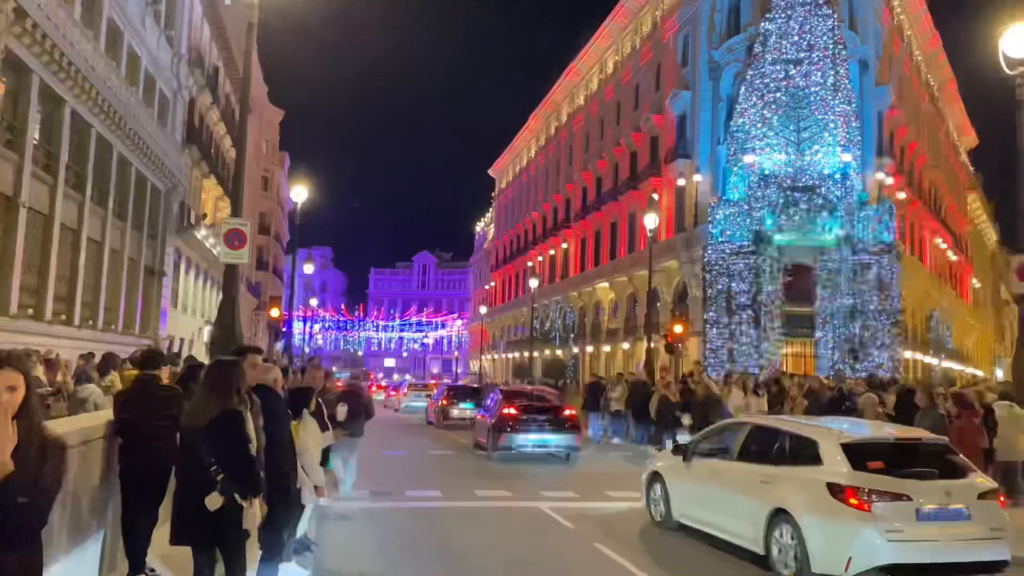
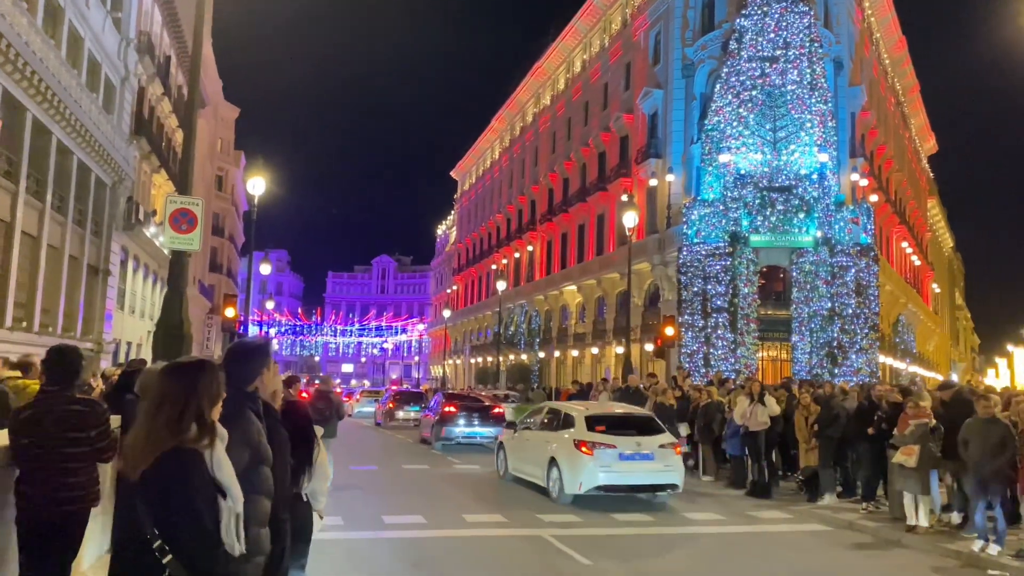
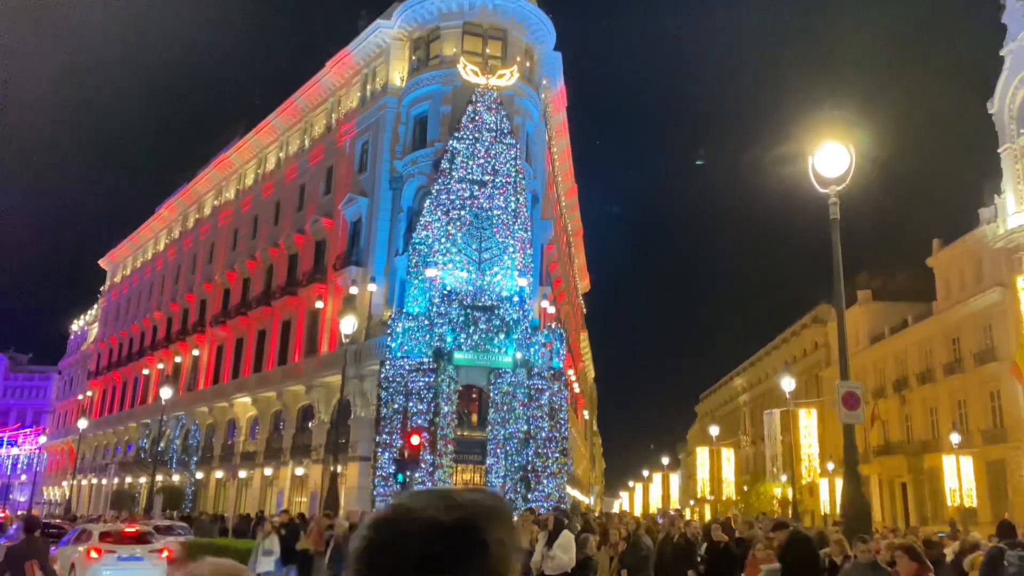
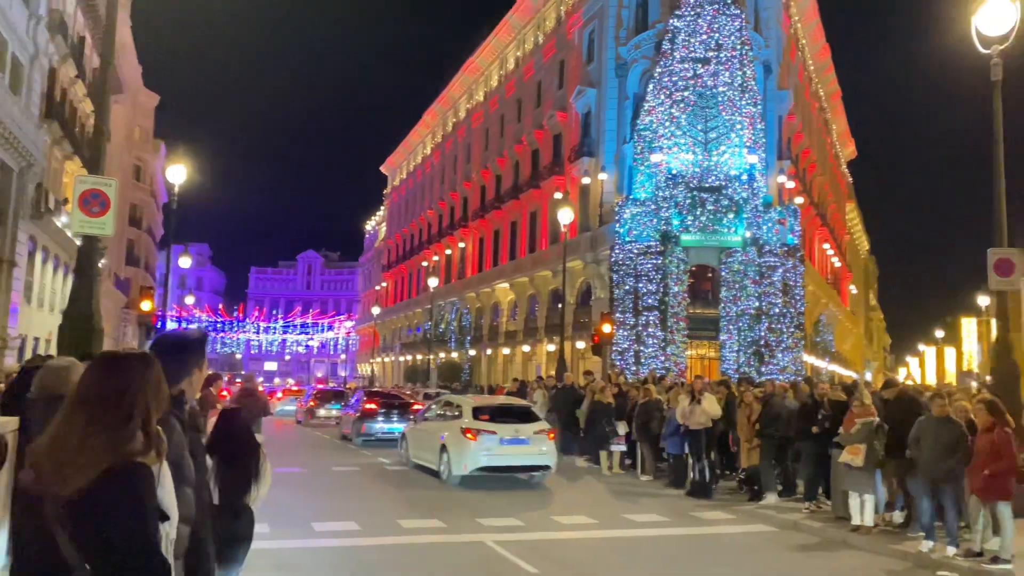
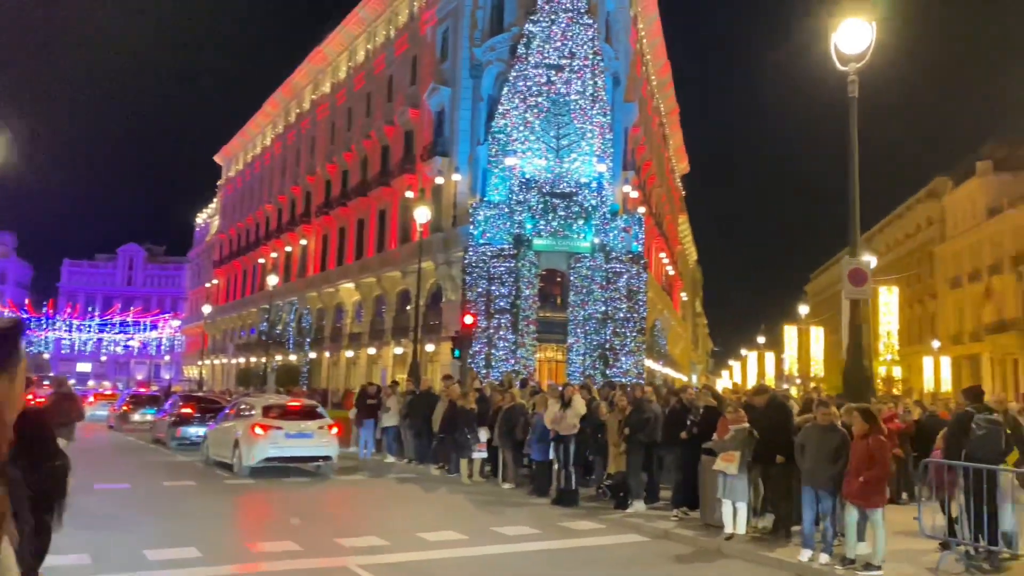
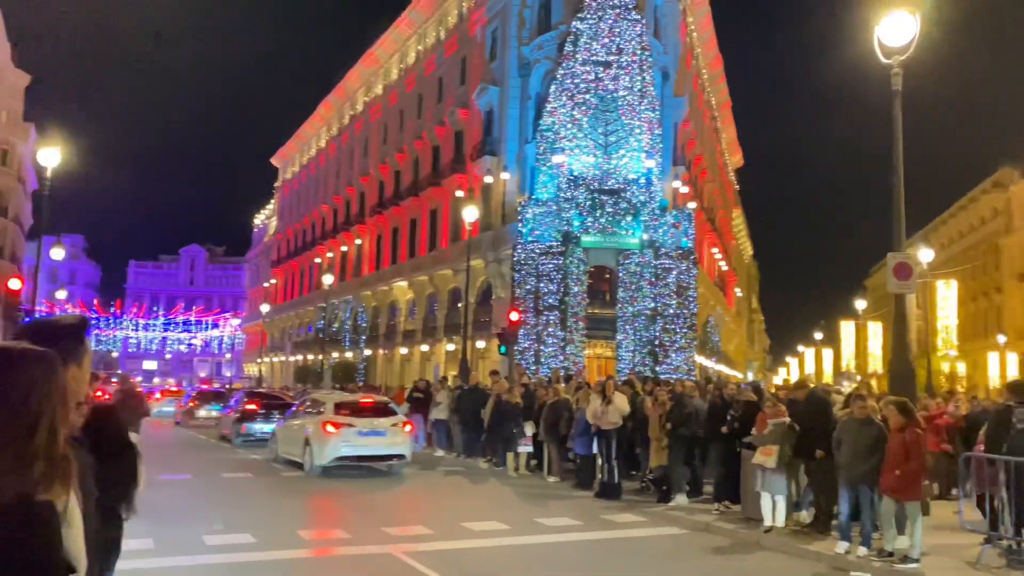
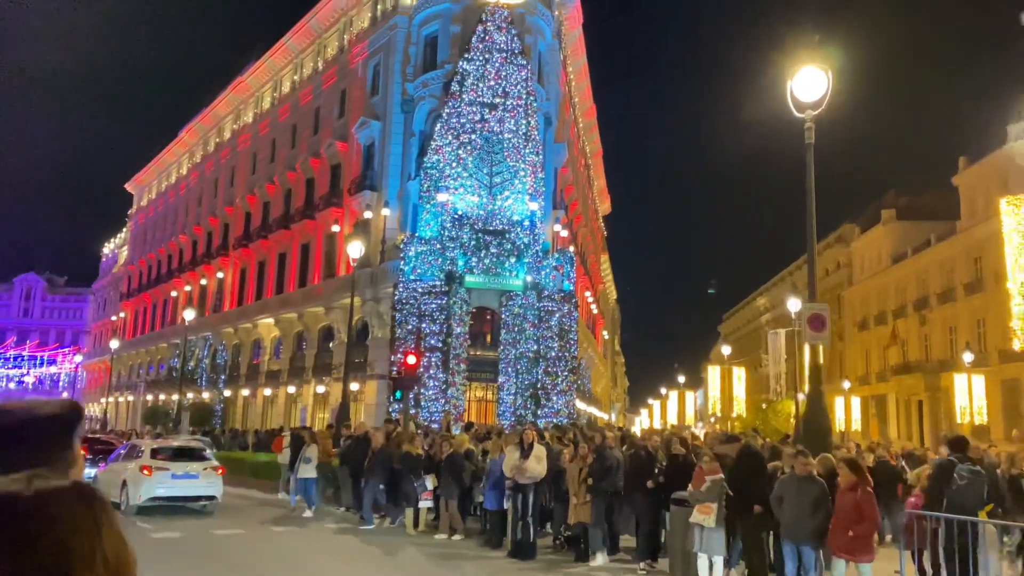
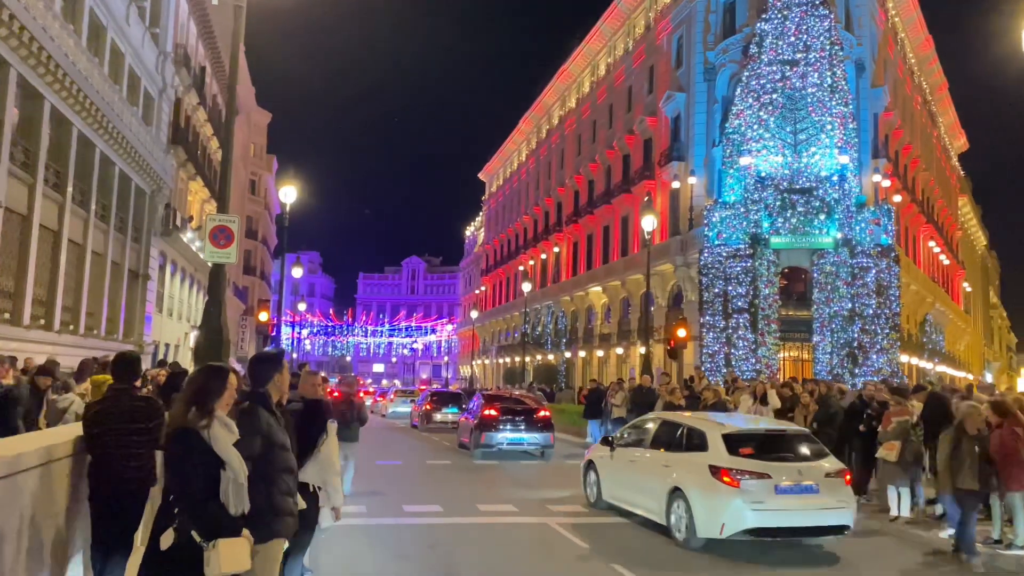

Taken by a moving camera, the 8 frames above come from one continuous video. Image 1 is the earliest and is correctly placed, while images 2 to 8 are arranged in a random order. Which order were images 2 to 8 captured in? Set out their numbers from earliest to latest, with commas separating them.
8, 2, 4, 6, 5, 7, 3
